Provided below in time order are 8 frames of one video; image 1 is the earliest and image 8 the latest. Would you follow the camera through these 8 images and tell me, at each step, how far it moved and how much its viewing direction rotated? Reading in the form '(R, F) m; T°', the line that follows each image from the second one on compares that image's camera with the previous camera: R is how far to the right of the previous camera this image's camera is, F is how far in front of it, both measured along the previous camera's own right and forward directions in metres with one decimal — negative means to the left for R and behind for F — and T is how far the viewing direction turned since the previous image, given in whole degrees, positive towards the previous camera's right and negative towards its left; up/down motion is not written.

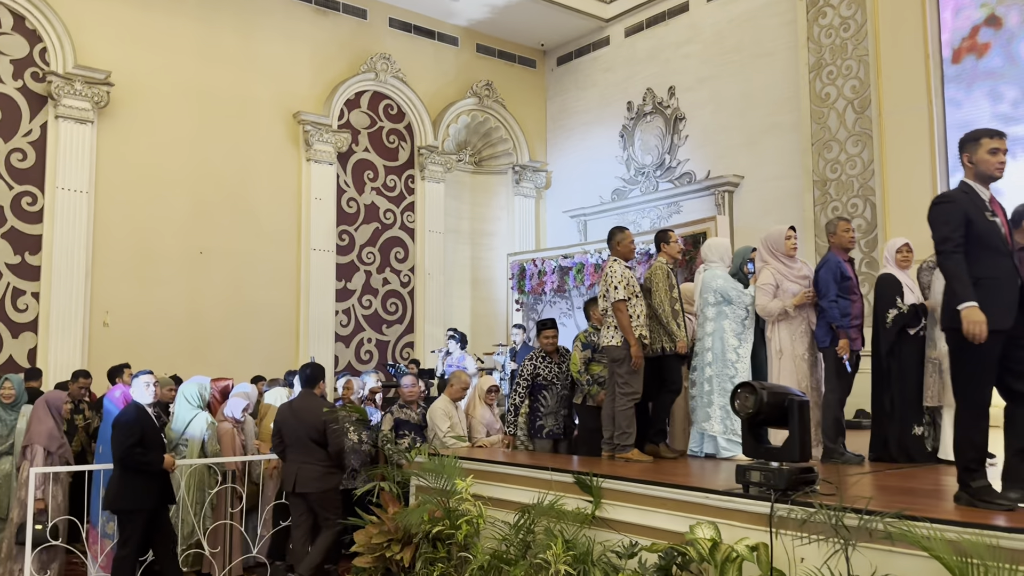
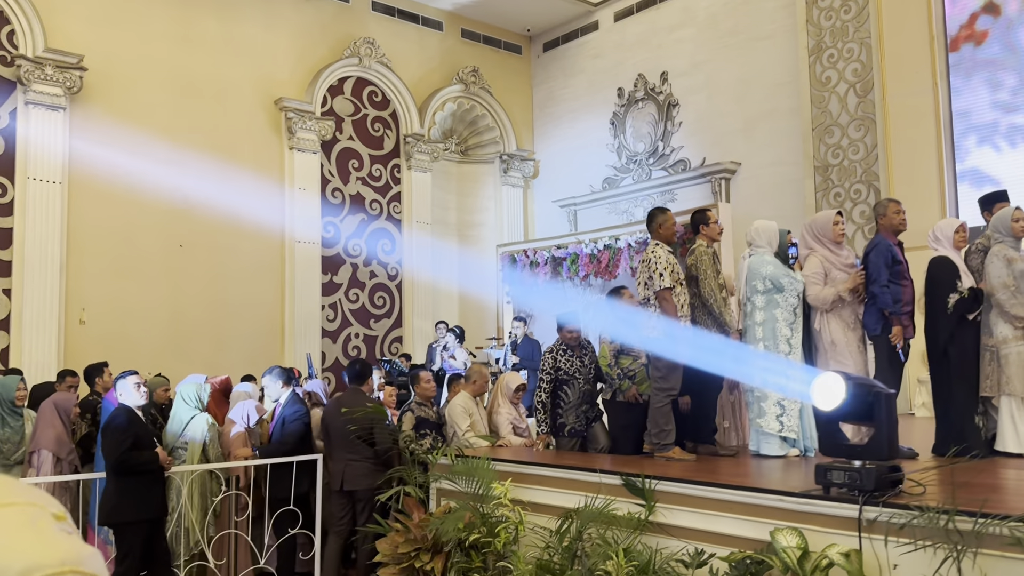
(-0.3, +0.3) m; +2°
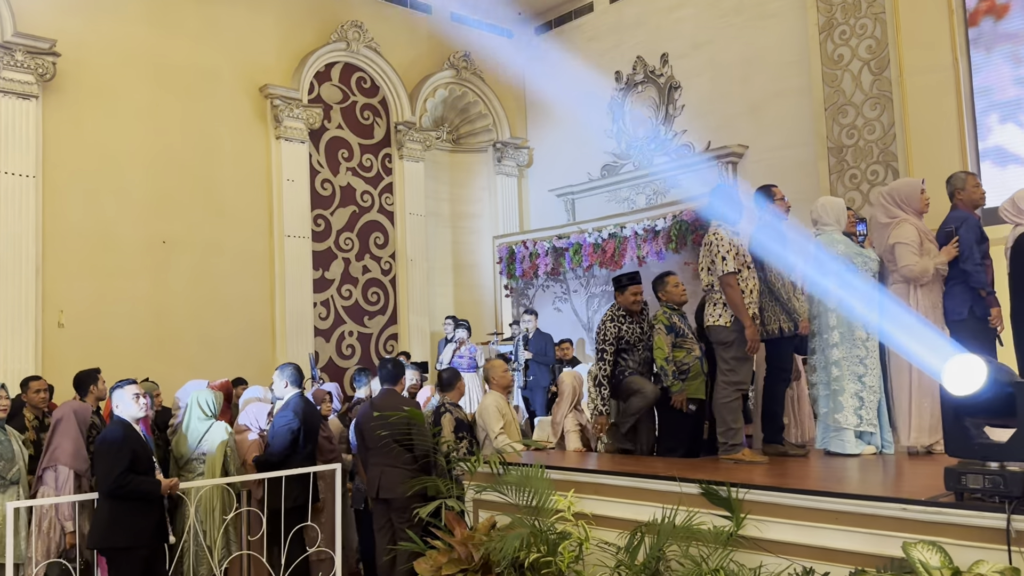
(-0.3, +0.4) m; +2°
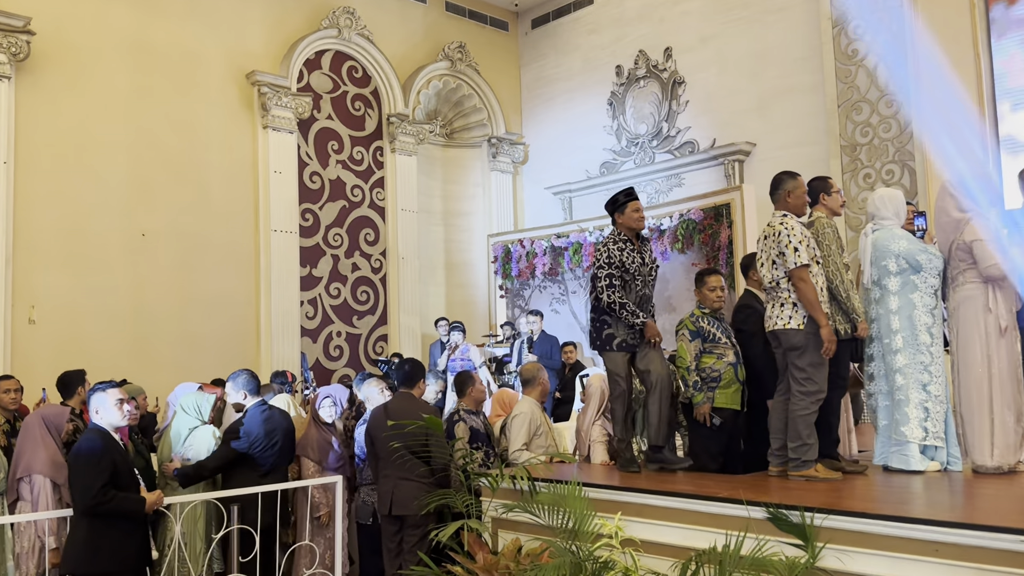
(-0.2, +0.4) m; +2°
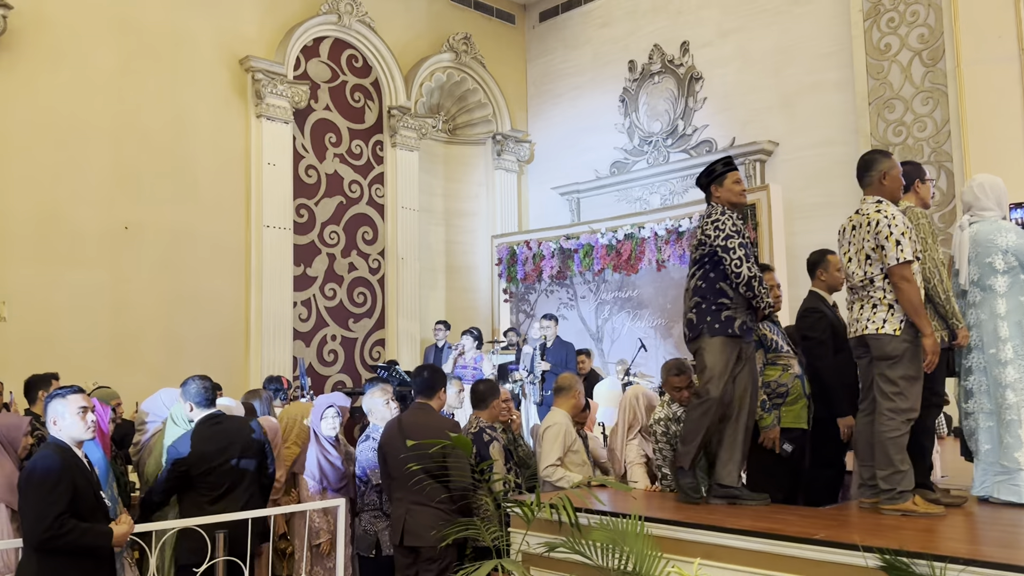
(-0.2, +0.5) m; +1°
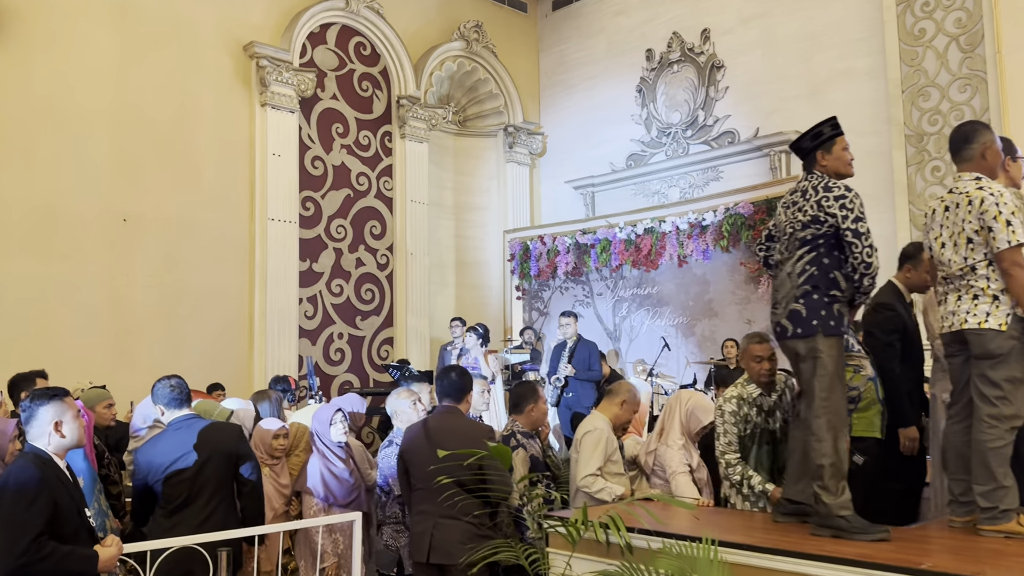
(-0.1, +0.3) m; 0°
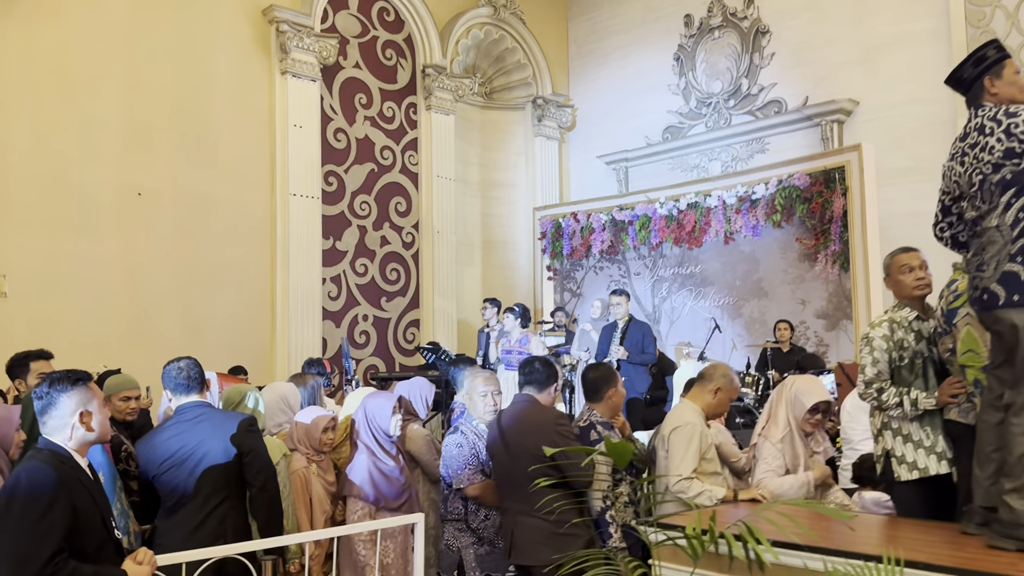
(-0.3, +0.4) m; 0°
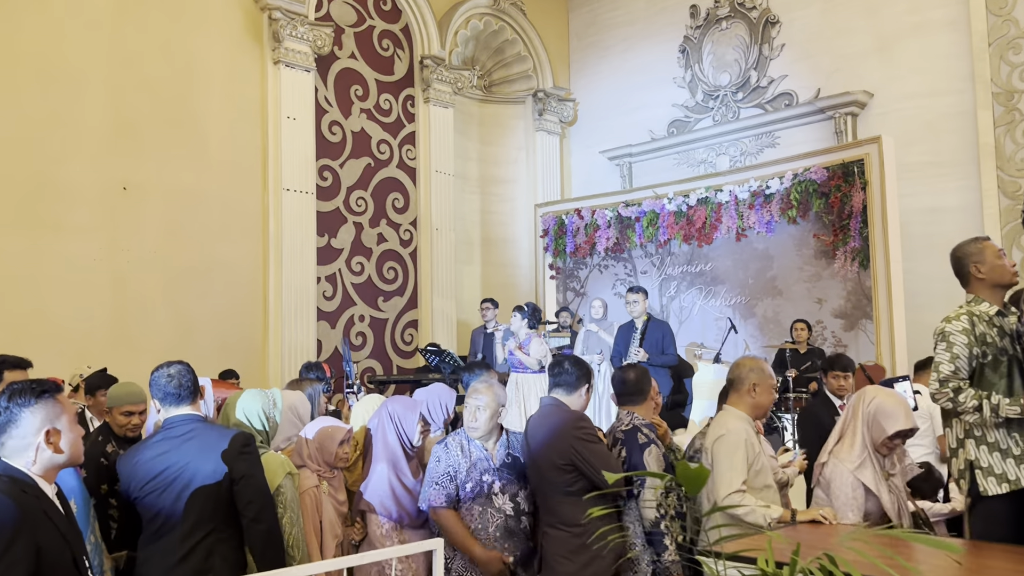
(-0.1, +0.3) m; +1°
